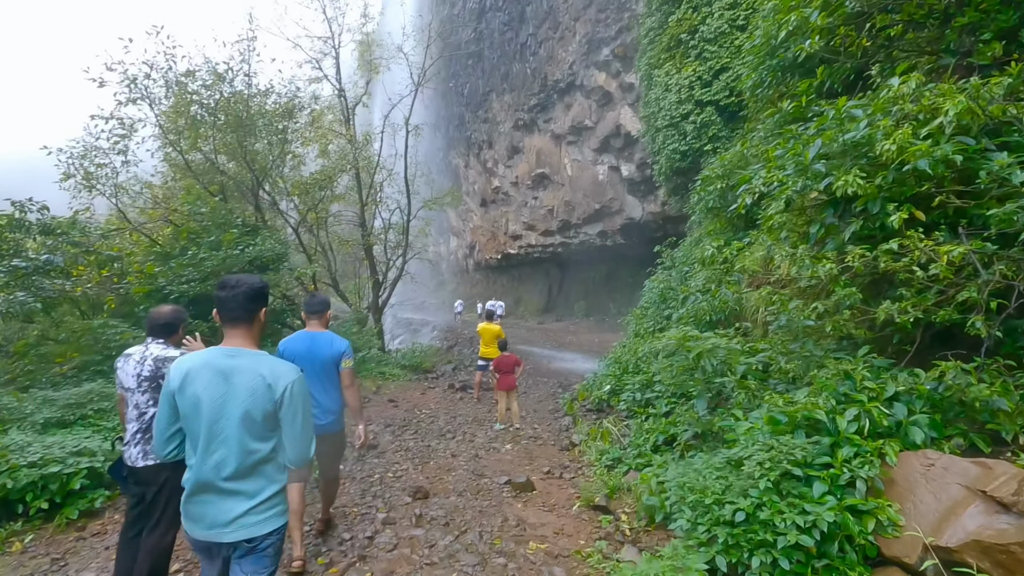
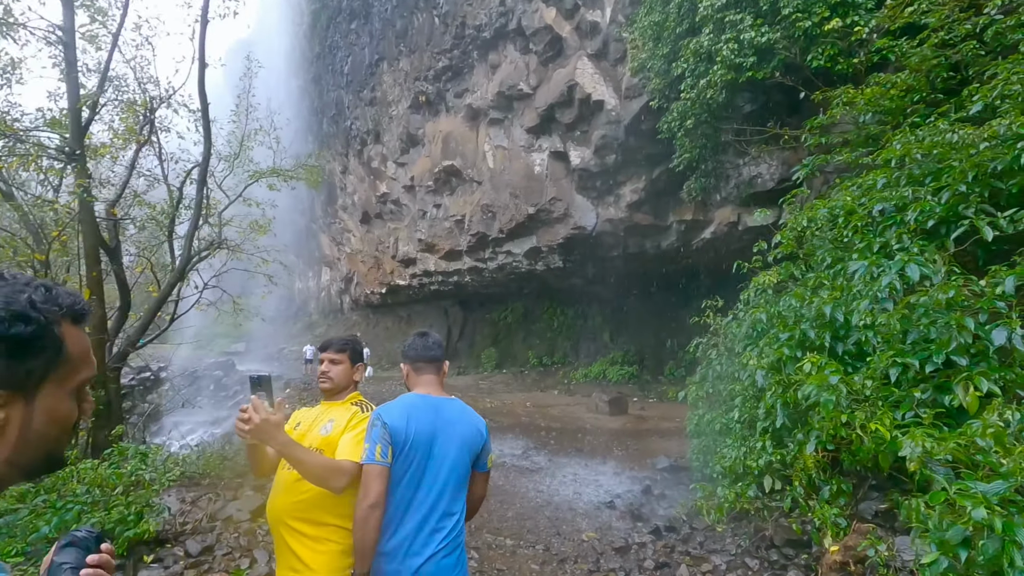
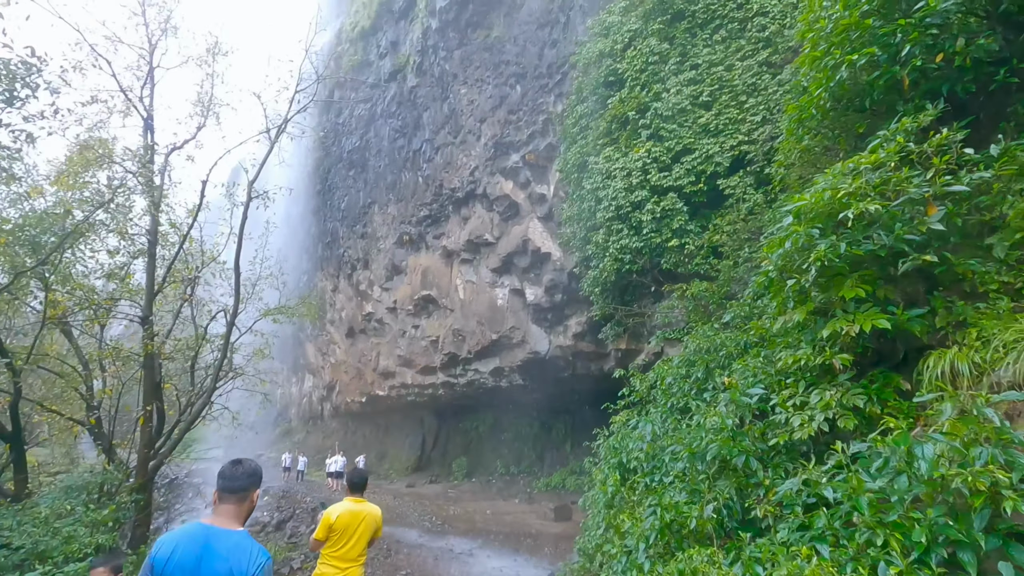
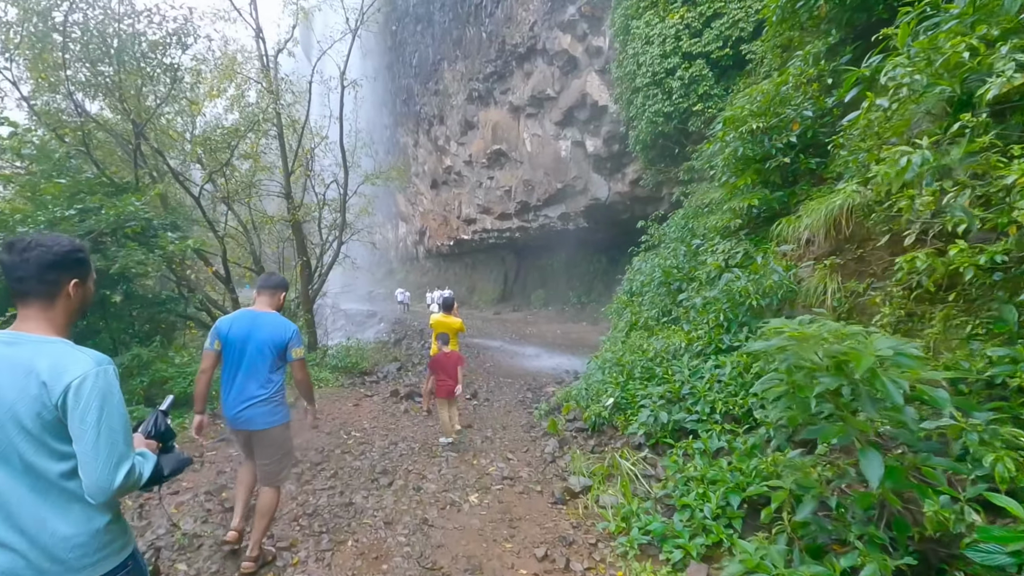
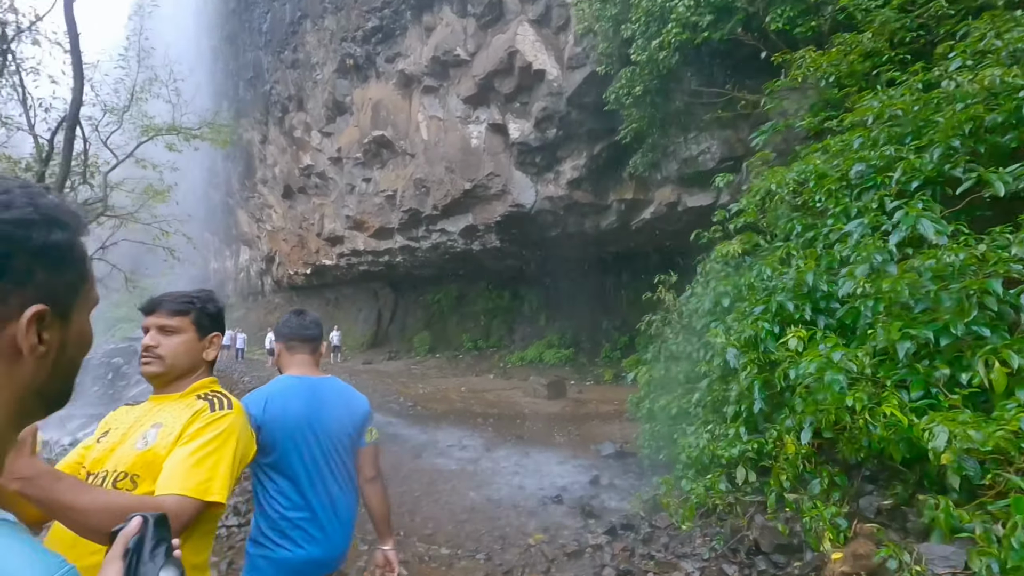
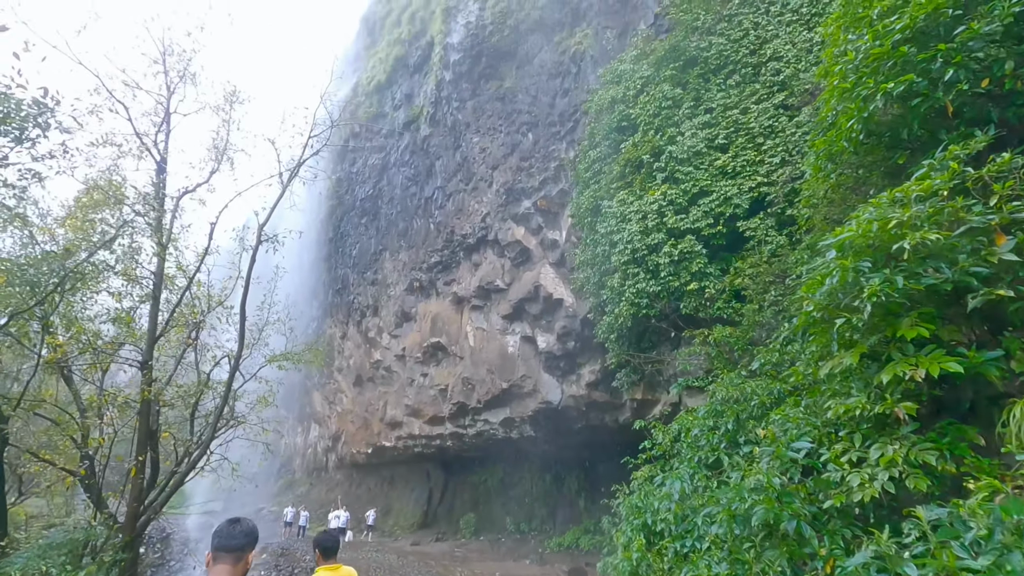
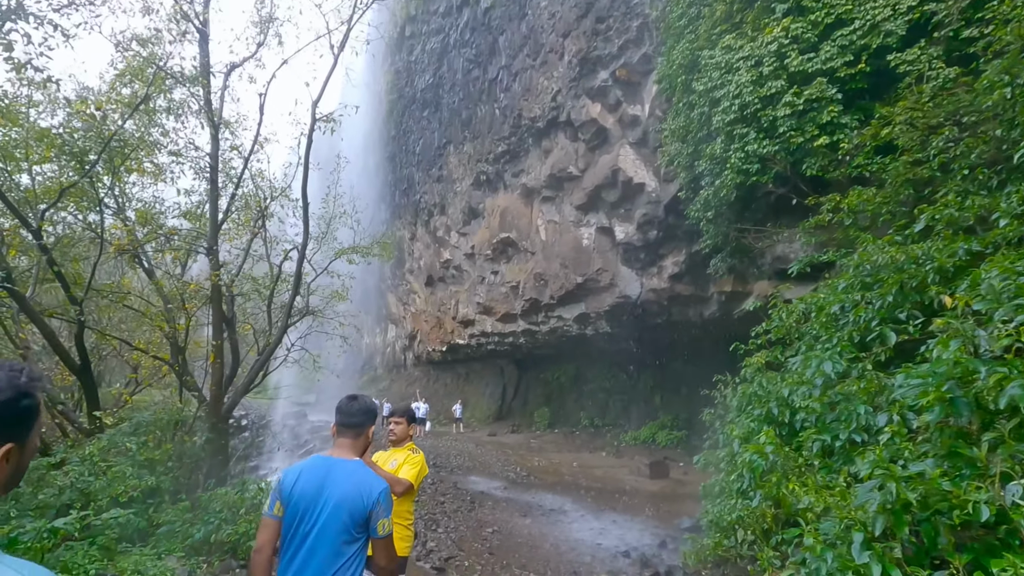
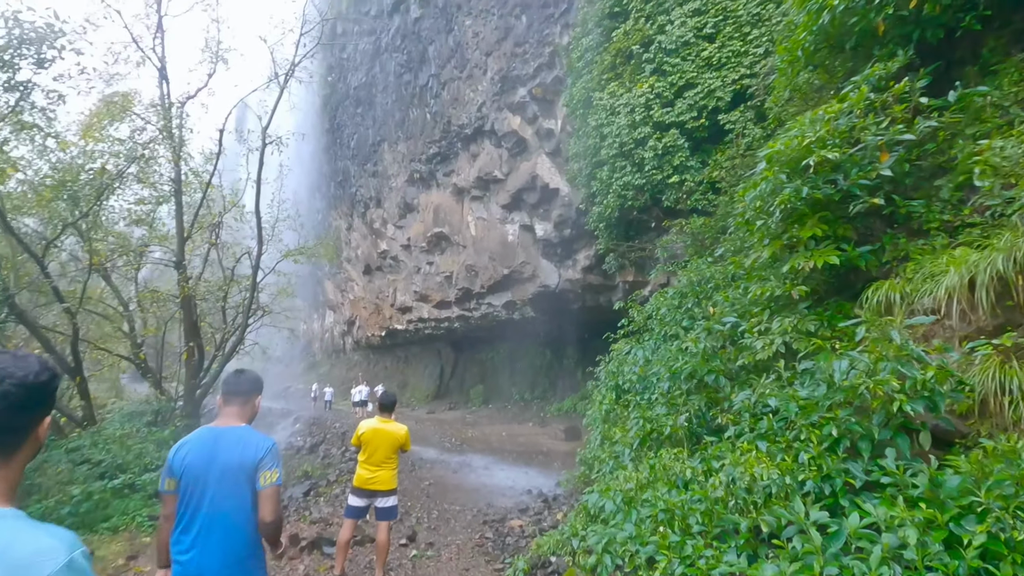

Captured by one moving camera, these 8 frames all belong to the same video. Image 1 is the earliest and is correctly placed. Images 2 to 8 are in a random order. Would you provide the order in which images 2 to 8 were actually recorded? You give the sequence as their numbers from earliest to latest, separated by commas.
4, 8, 3, 6, 7, 2, 5
